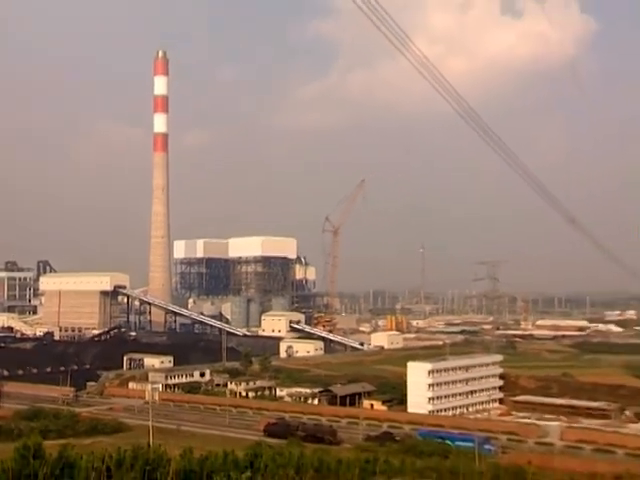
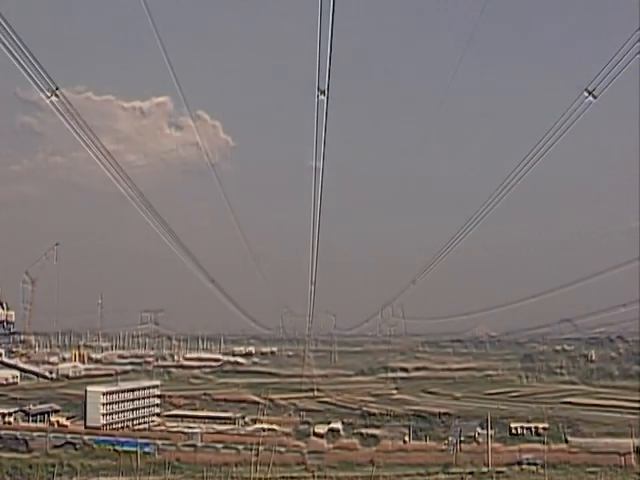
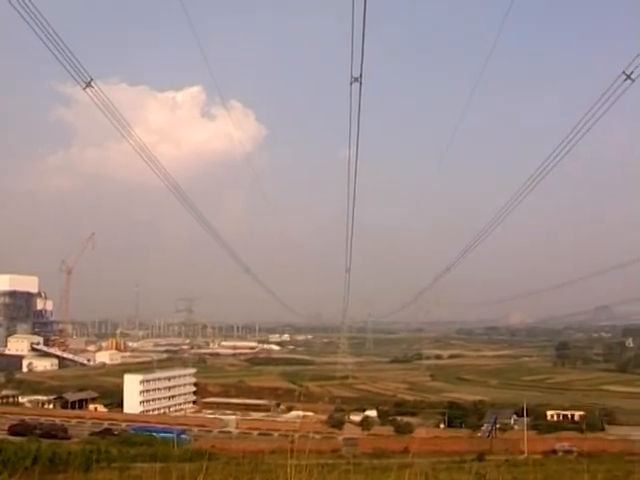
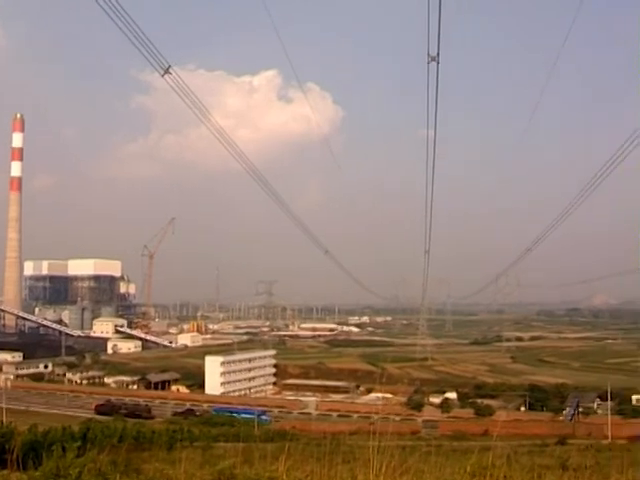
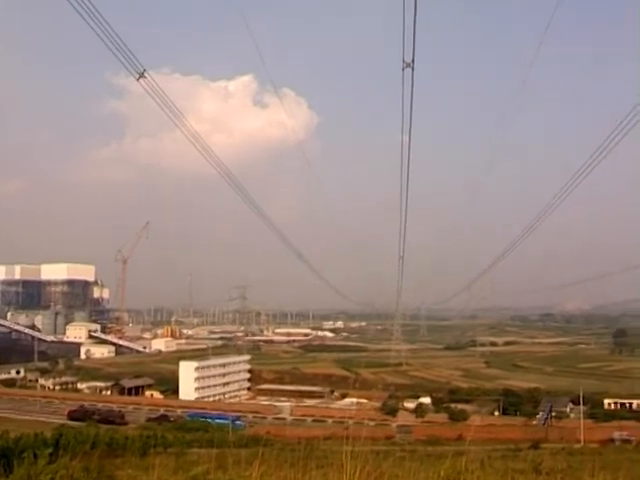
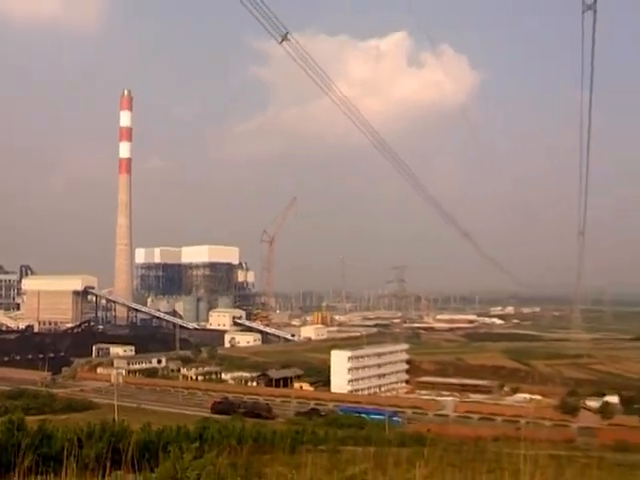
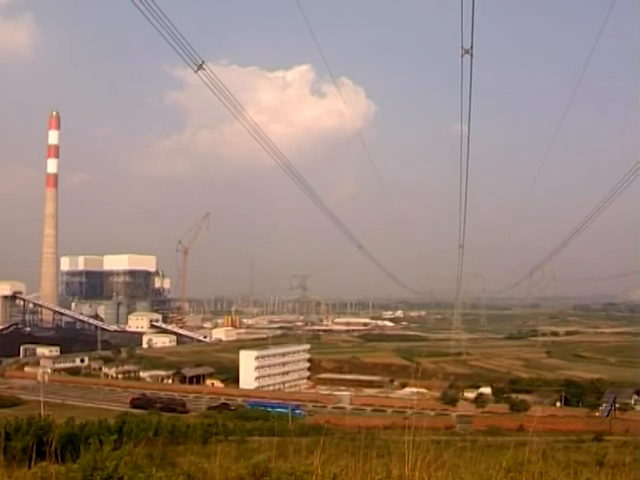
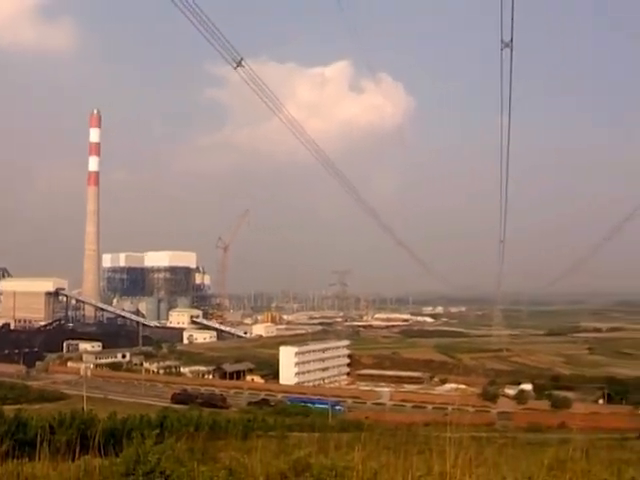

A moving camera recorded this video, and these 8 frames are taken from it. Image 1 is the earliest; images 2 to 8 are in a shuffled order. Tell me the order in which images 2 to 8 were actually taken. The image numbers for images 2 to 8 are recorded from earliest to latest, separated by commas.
6, 8, 7, 4, 5, 3, 2
